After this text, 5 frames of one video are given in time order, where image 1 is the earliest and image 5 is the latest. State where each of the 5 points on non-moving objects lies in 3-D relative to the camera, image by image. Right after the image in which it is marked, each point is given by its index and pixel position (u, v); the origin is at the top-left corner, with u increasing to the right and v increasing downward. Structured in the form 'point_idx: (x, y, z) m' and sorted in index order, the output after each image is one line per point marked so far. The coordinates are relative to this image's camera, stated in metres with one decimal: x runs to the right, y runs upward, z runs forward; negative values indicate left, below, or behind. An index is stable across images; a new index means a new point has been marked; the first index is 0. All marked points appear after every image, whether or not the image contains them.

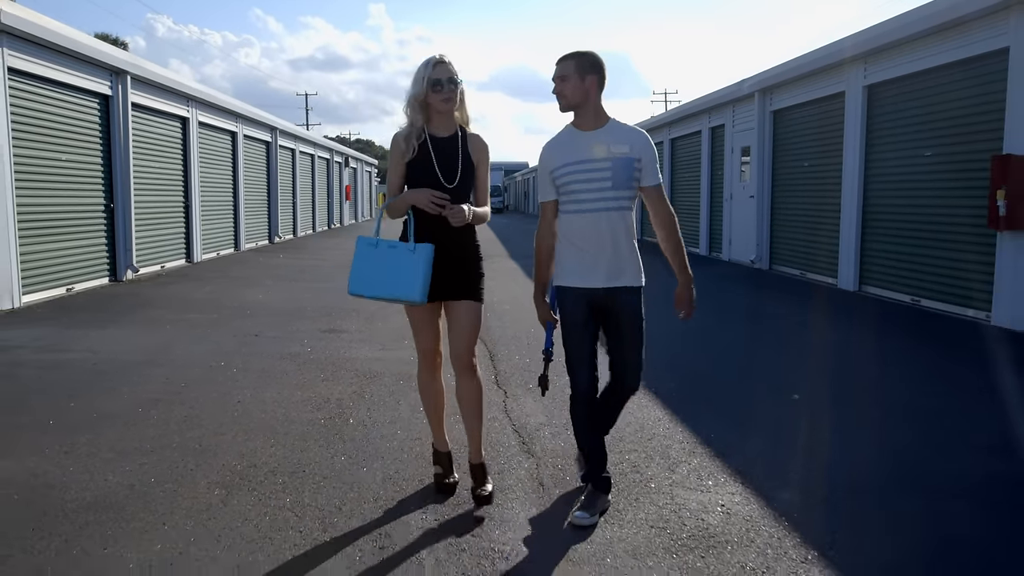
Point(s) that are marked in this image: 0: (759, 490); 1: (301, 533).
0: (+1.2, -1.0, +3.9) m
1: (-0.8, -1.0, +3.3) m
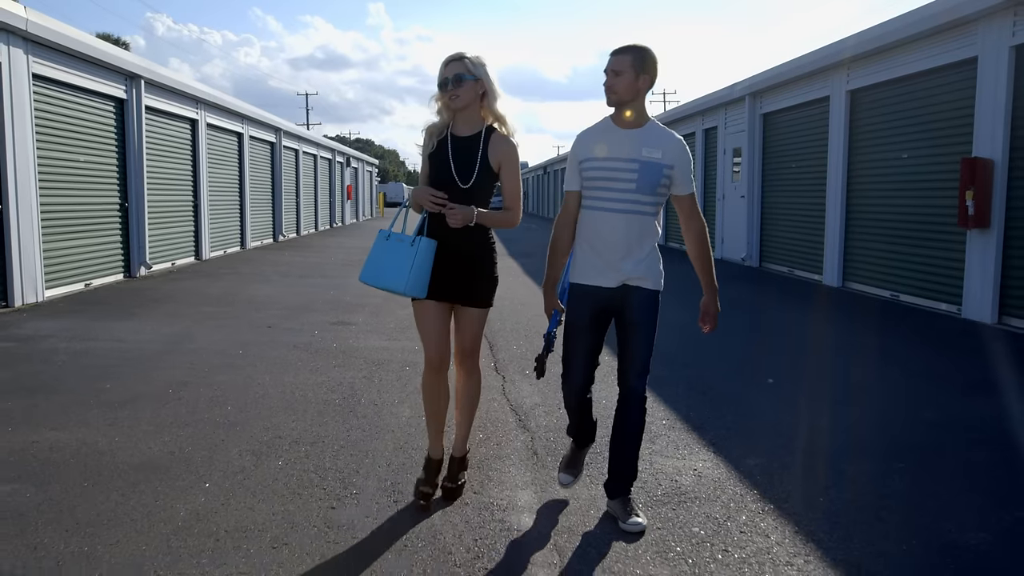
0: (+1.2, -0.9, +4.4) m
1: (-0.8, -0.9, +3.8) m
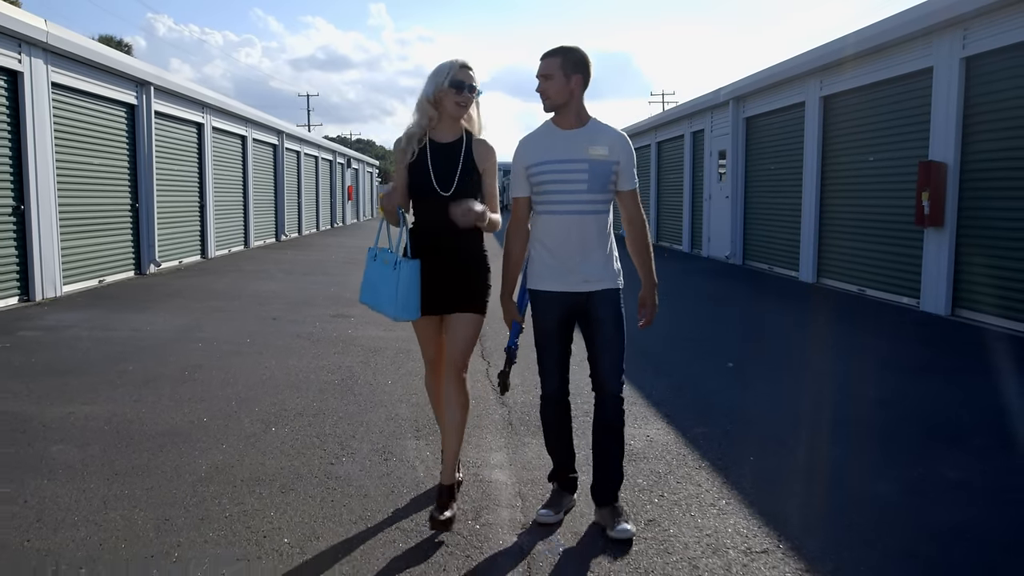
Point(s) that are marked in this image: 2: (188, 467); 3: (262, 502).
0: (+1.1, -0.8, +5.0) m
1: (-1.0, -0.8, +4.5) m
2: (-1.6, -0.9, +4.1) m
3: (-1.1, -0.9, +3.7) m
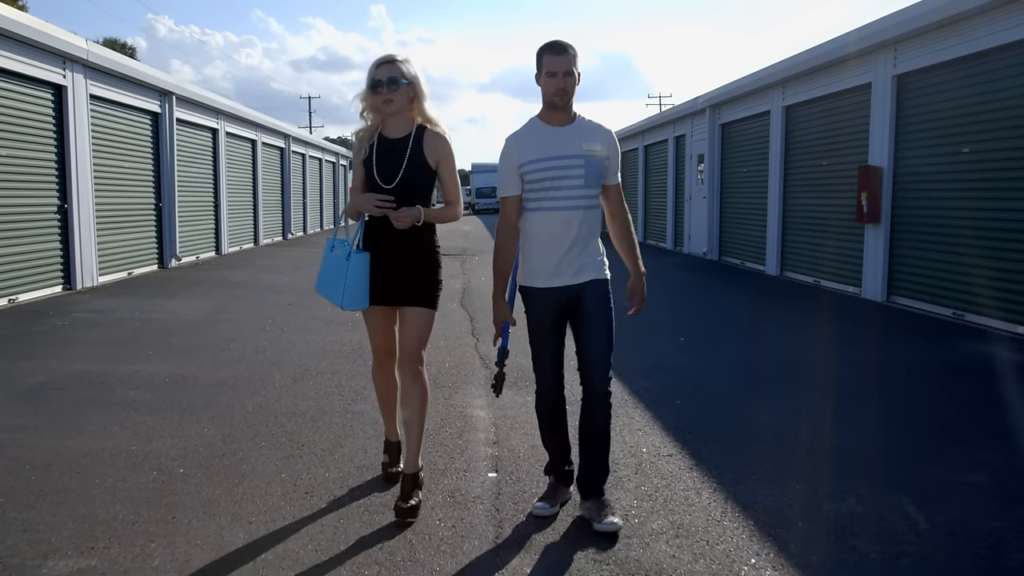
0: (+0.9, -0.7, +6.2) m
1: (-1.1, -0.7, +5.6) m
2: (-1.7, -0.7, +5.3) m
3: (-1.2, -0.8, +4.9) m
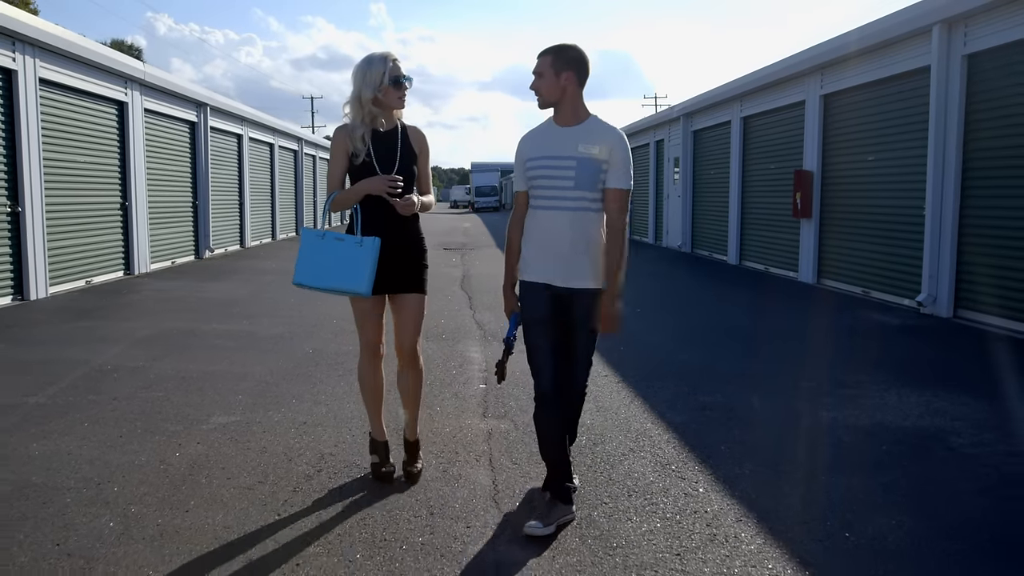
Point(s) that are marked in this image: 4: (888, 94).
0: (+0.8, -0.5, +8.2) m
1: (-1.2, -0.5, +7.6) m
2: (-1.8, -0.5, +7.2) m
3: (-1.3, -0.6, +6.8) m
4: (+4.6, +2.4, +10.5) m
